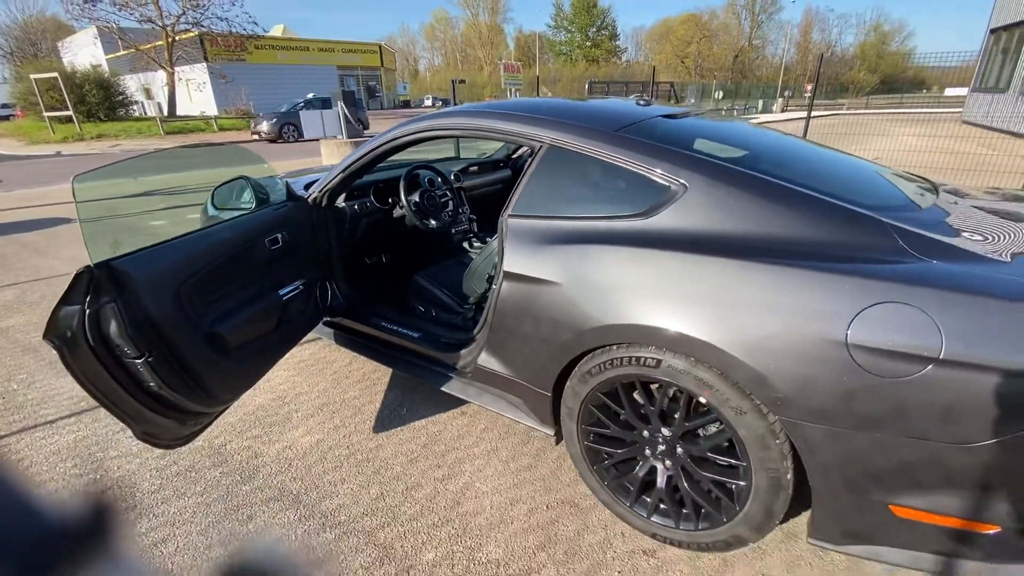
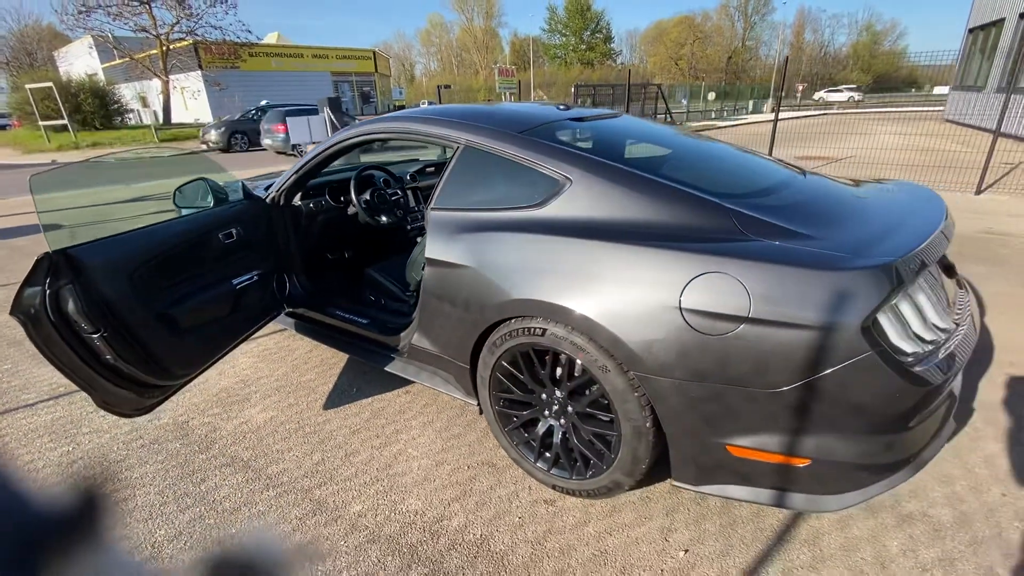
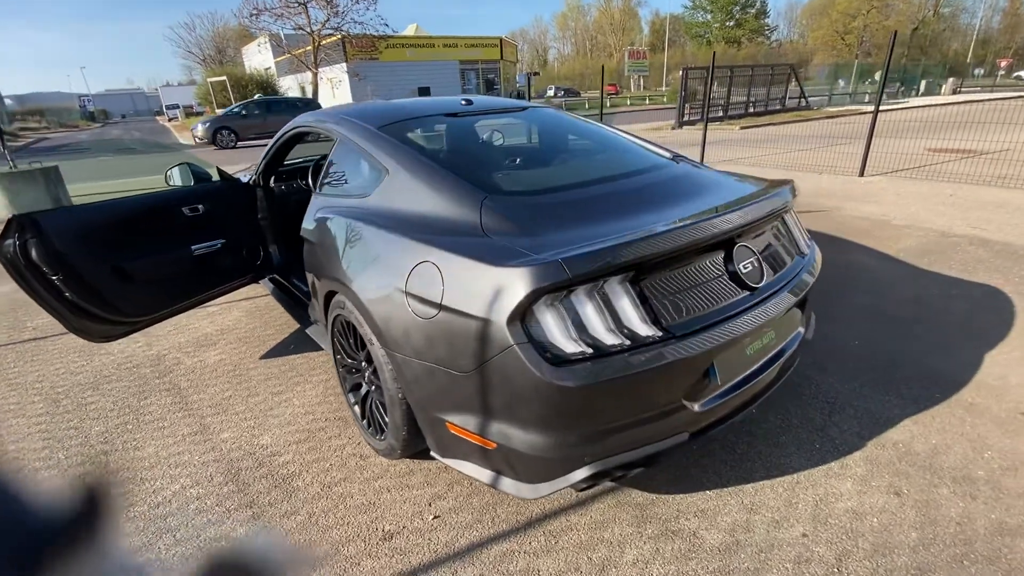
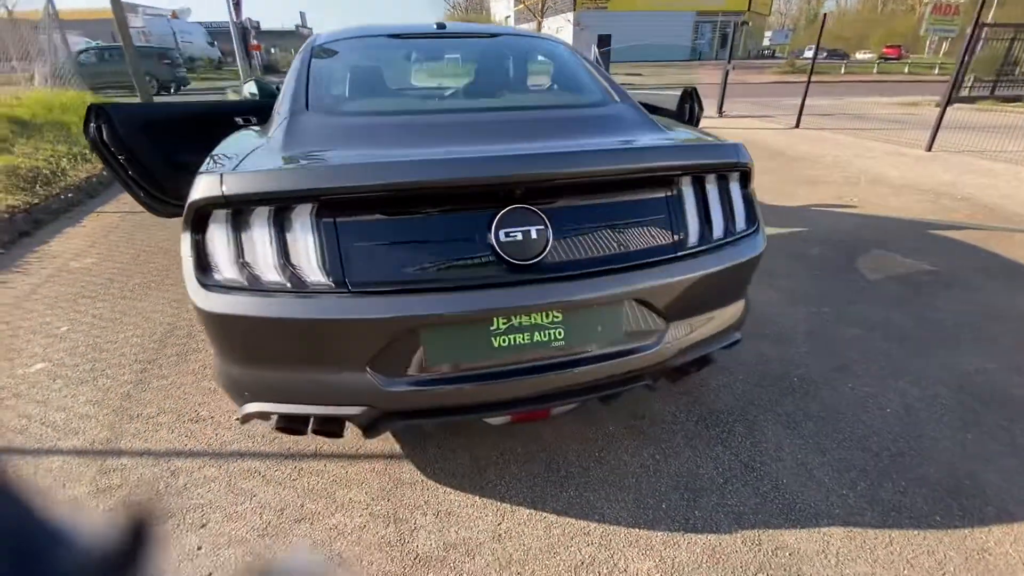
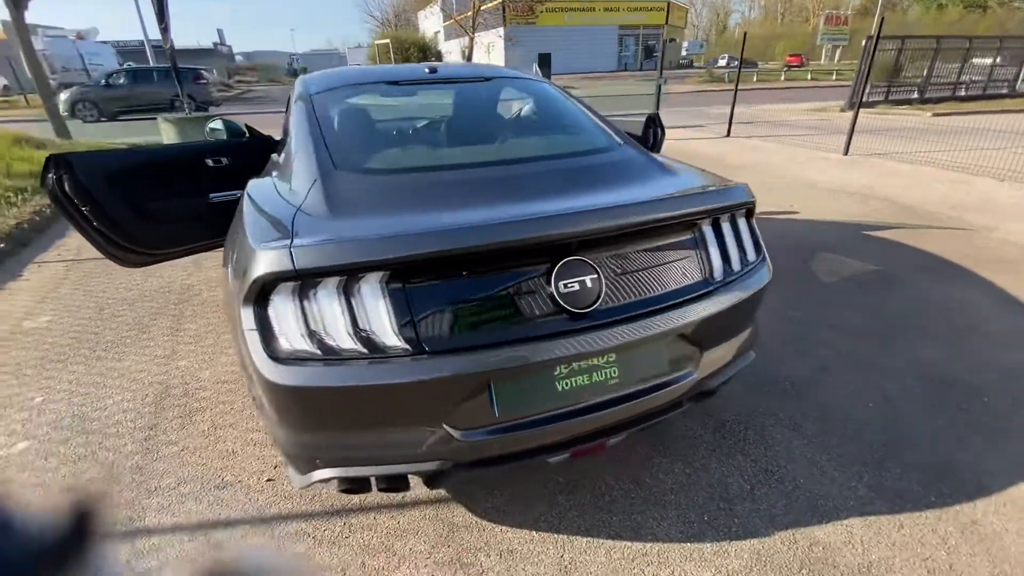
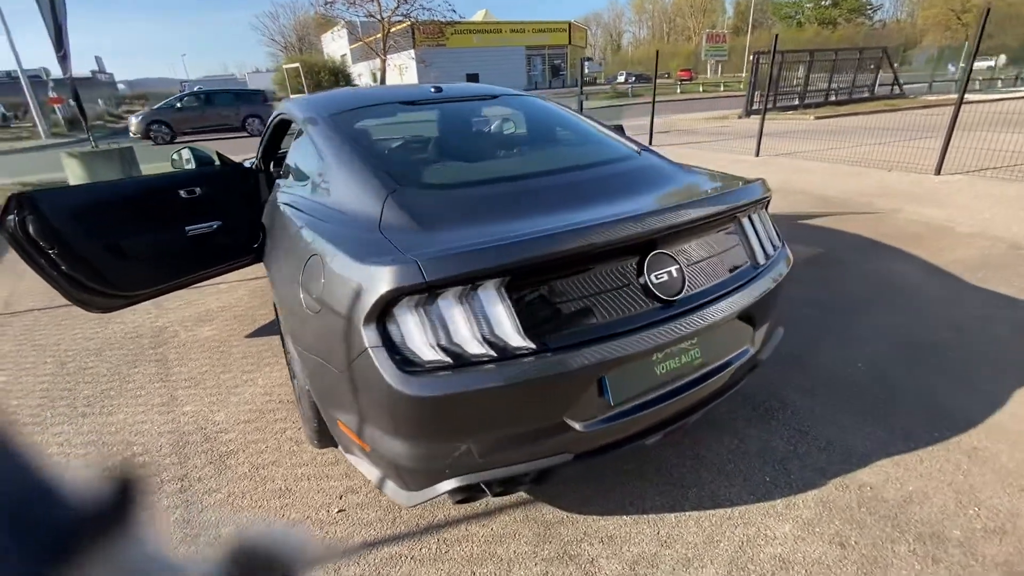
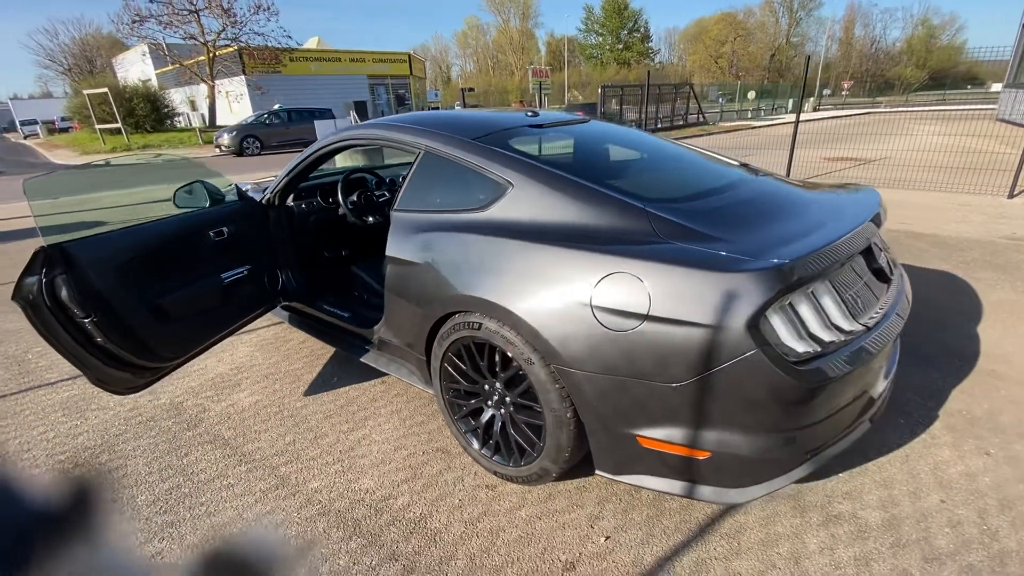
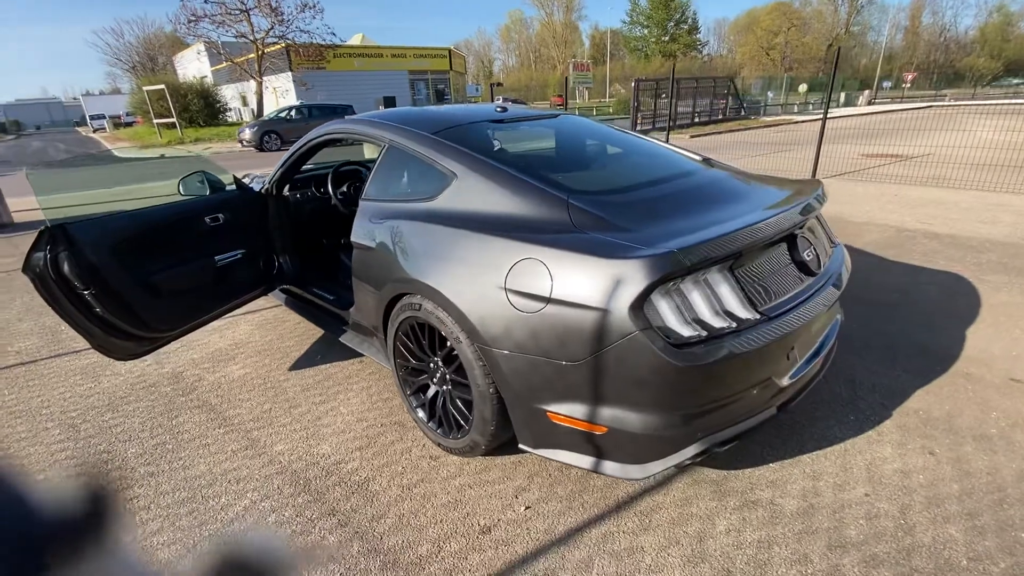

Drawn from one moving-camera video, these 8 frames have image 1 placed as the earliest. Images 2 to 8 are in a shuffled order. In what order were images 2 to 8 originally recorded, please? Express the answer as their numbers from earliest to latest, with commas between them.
2, 7, 8, 3, 6, 5, 4
